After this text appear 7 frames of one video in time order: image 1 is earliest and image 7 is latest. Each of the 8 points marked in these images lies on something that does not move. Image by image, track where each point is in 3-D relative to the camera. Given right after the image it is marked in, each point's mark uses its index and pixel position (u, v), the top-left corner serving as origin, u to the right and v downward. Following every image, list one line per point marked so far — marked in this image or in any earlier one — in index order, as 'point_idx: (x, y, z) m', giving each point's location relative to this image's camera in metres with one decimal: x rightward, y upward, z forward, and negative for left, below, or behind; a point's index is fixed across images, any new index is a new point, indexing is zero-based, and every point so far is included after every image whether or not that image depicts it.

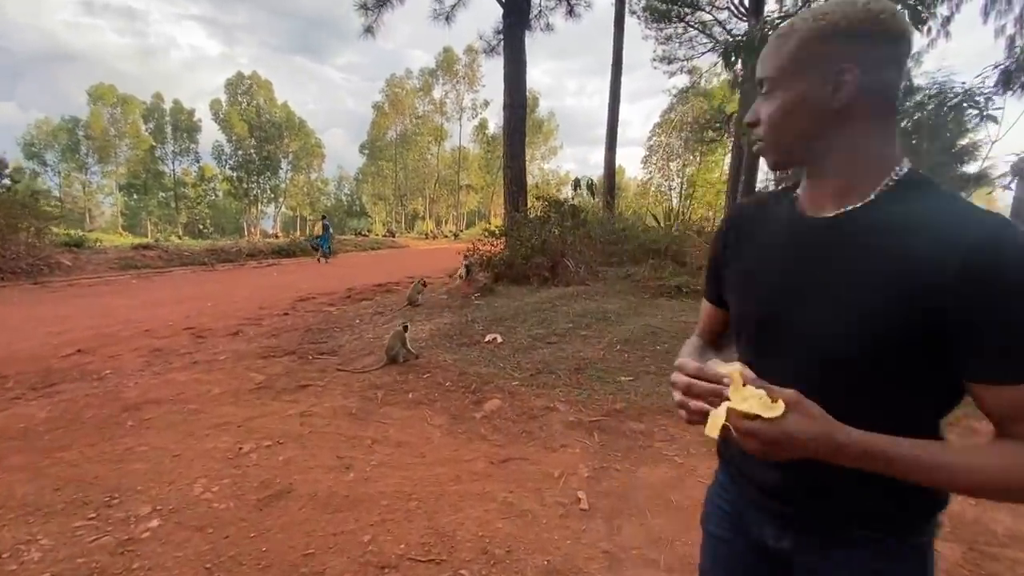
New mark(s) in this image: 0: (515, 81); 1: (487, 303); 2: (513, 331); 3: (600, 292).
0: (0.0, +4.5, +11.1) m
1: (-0.4, -0.2, +7.4) m
2: (0.0, -0.5, +6.3) m
3: (+1.3, -0.1, +7.5) m
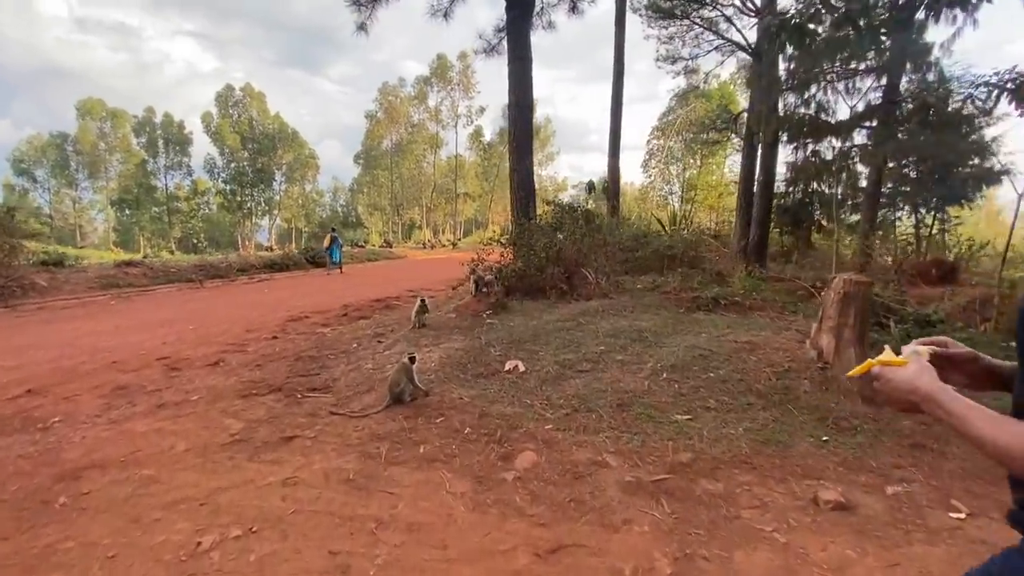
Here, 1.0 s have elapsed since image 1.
0: (+0.1, +4.3, +10.3) m
1: (-0.1, -0.5, +6.5) m
2: (+0.3, -0.7, +5.4) m
3: (+1.6, -0.3, +6.6) m
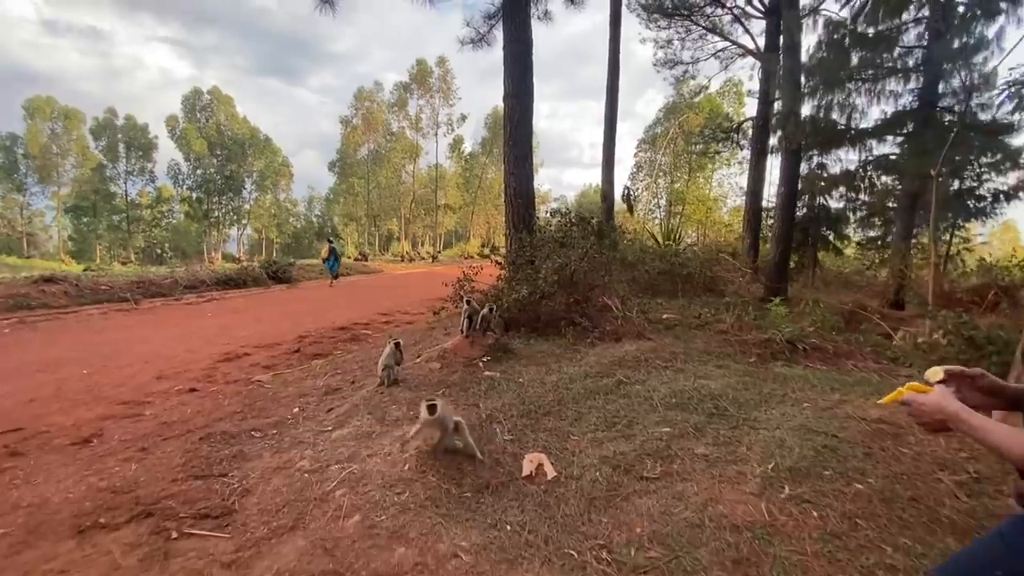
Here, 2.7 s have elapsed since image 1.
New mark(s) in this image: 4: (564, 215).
0: (+0.1, +3.8, +8.6) m
1: (-0.1, -0.8, +4.6) m
2: (+0.4, -1.1, +3.5) m
3: (+1.6, -0.7, +4.8) m
4: (+0.9, +1.2, +8.2) m
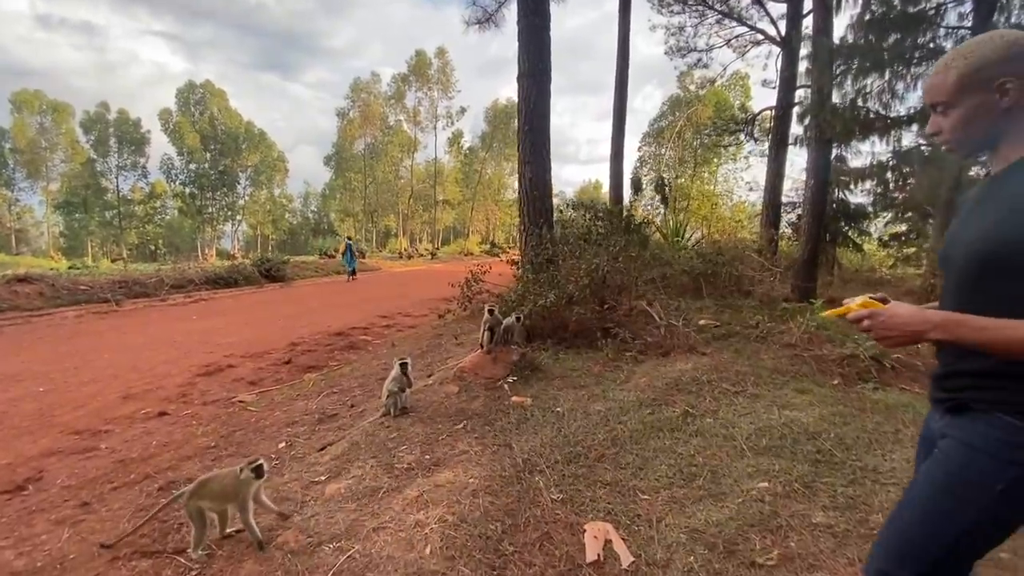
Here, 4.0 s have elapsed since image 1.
0: (+0.3, +3.8, +7.7) m
1: (+0.2, -0.9, +3.8) m
2: (+0.7, -1.2, +2.6) m
3: (+1.9, -0.7, +4.0) m
4: (+1.1, +1.2, +7.3) m
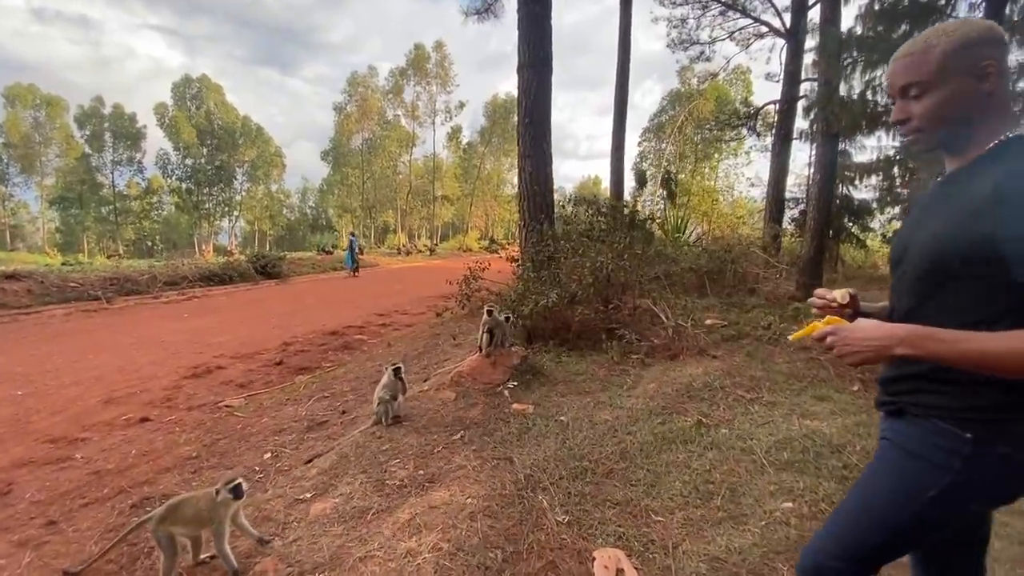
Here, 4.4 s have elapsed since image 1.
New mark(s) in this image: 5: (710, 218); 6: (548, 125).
0: (+0.3, +3.8, +7.4) m
1: (+0.2, -0.9, +3.5) m
2: (+0.7, -1.2, +2.4) m
3: (+1.9, -0.7, +3.8) m
4: (+1.1, +1.2, +7.1) m
5: (+5.8, +2.1, +14.7) m
6: (+0.5, +2.5, +7.6) m
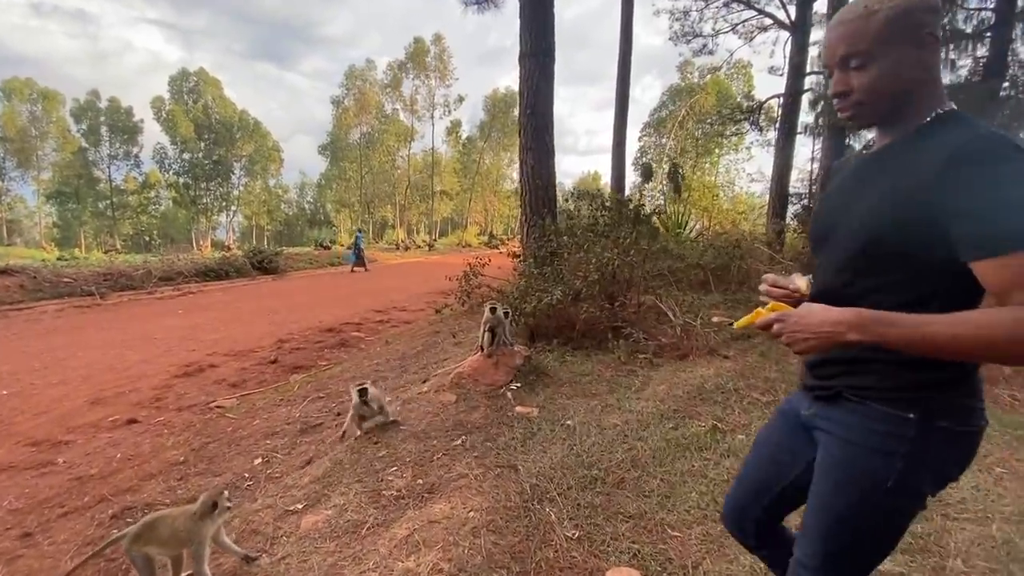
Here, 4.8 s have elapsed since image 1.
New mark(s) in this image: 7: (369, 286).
0: (+0.3, +3.8, +7.2) m
1: (+0.2, -0.9, +3.3) m
2: (+0.7, -1.2, +2.2) m
3: (+1.9, -0.7, +3.6) m
4: (+1.1, +1.2, +6.9) m
5: (+5.8, +2.2, +14.5) m
6: (+0.6, +2.6, +7.4) m
7: (-3.9, +0.1, +13.6) m
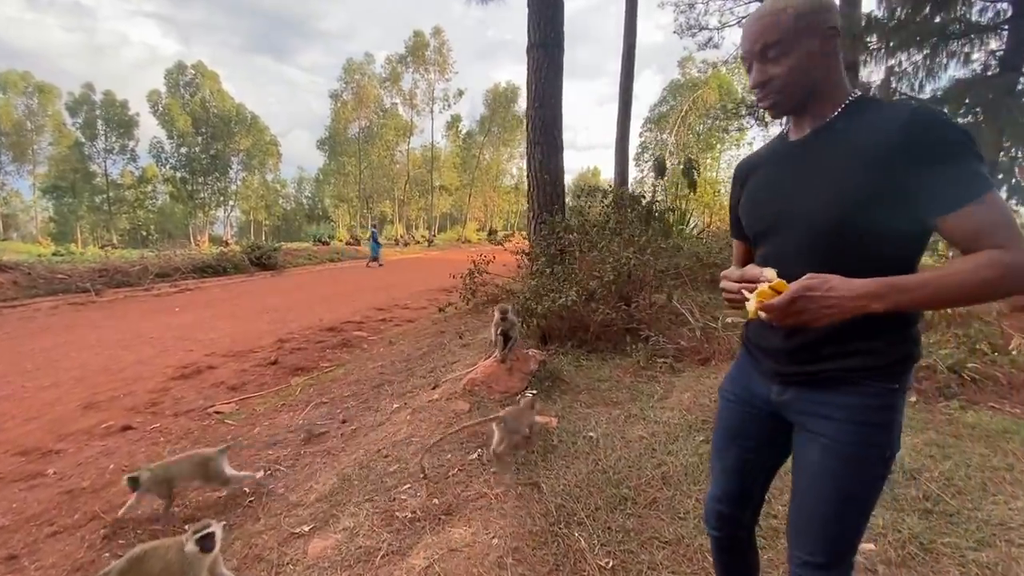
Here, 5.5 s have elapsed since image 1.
0: (+0.5, +3.9, +7.0) m
1: (+0.4, -0.9, +3.1) m
2: (+0.8, -1.2, +2.0) m
3: (+2.1, -0.7, +3.4) m
4: (+1.2, +1.3, +6.7) m
5: (+5.9, +2.3, +14.3) m
6: (+0.7, +2.6, +7.1) m
7: (-3.8, +0.1, +13.3) m
